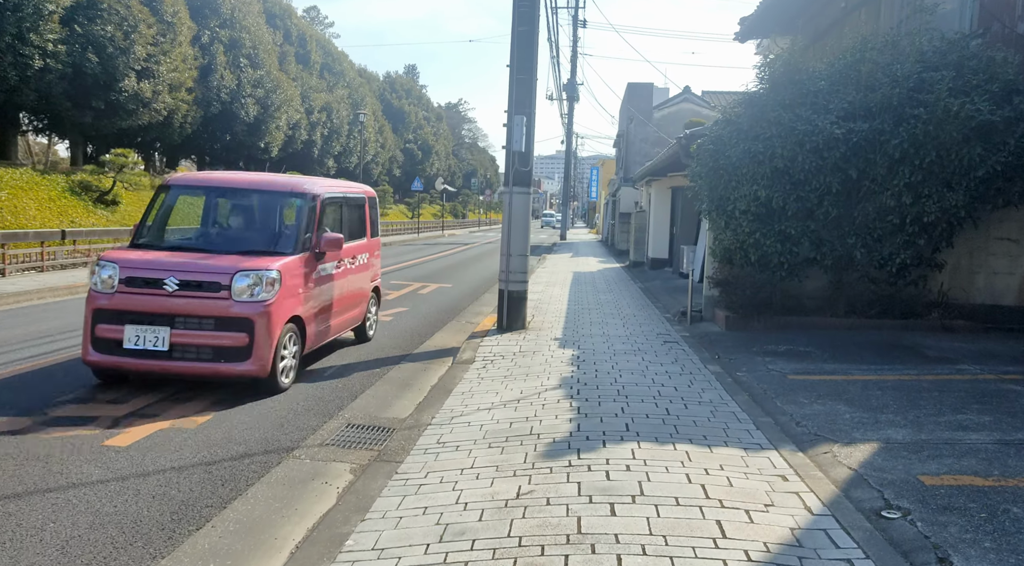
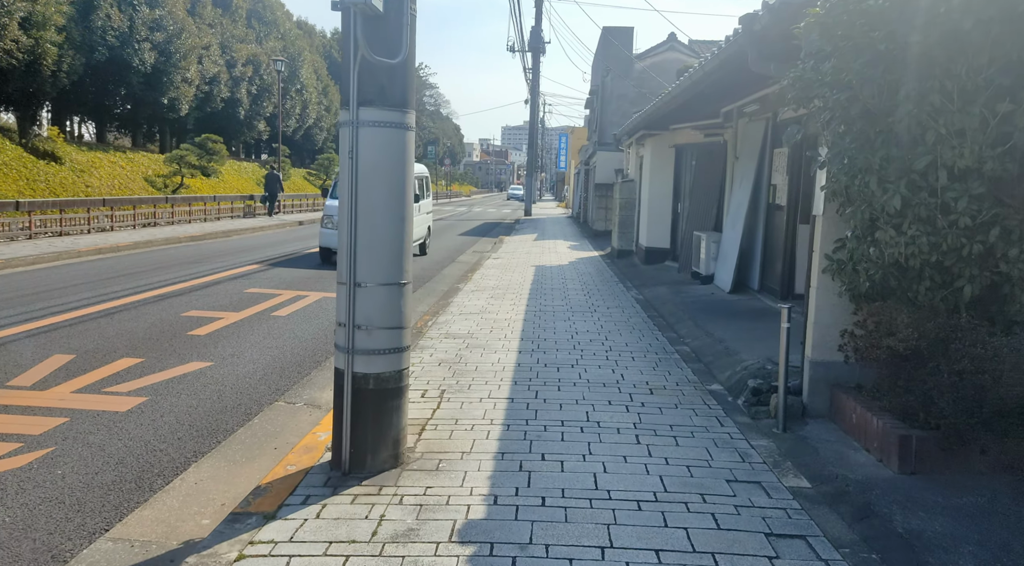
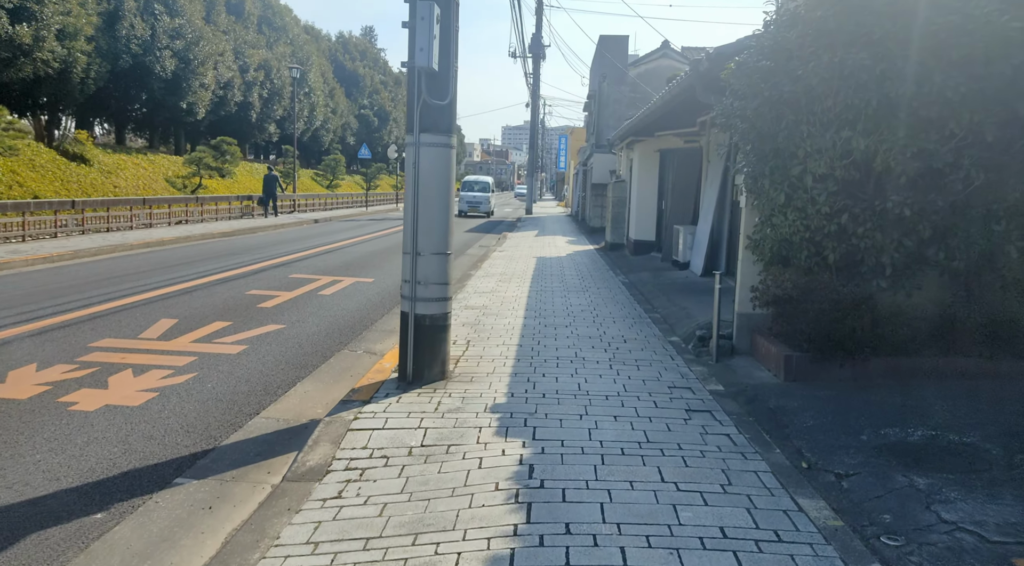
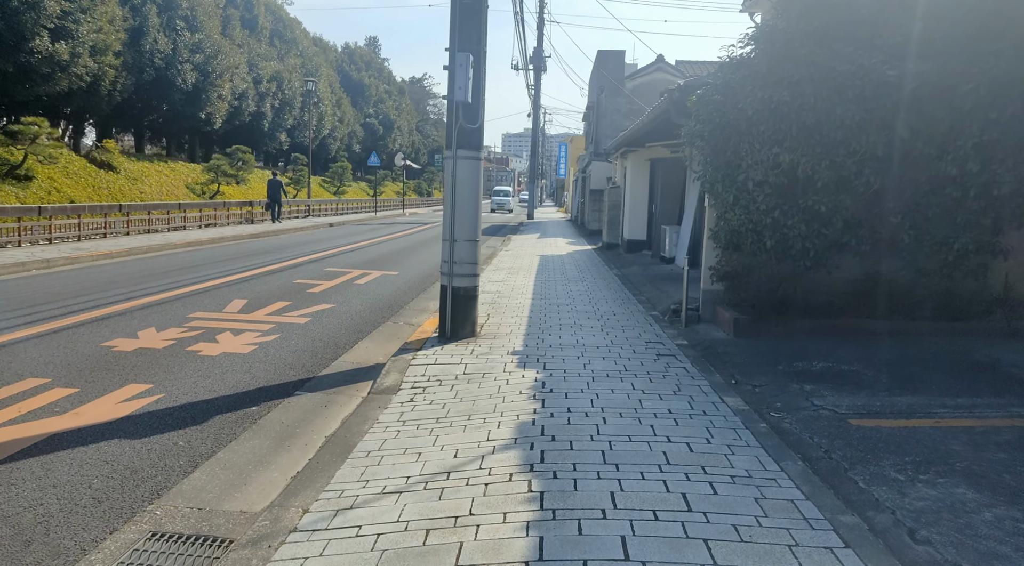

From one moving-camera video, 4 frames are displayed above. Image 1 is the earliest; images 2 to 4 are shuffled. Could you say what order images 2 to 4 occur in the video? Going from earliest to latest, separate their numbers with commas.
4, 3, 2
